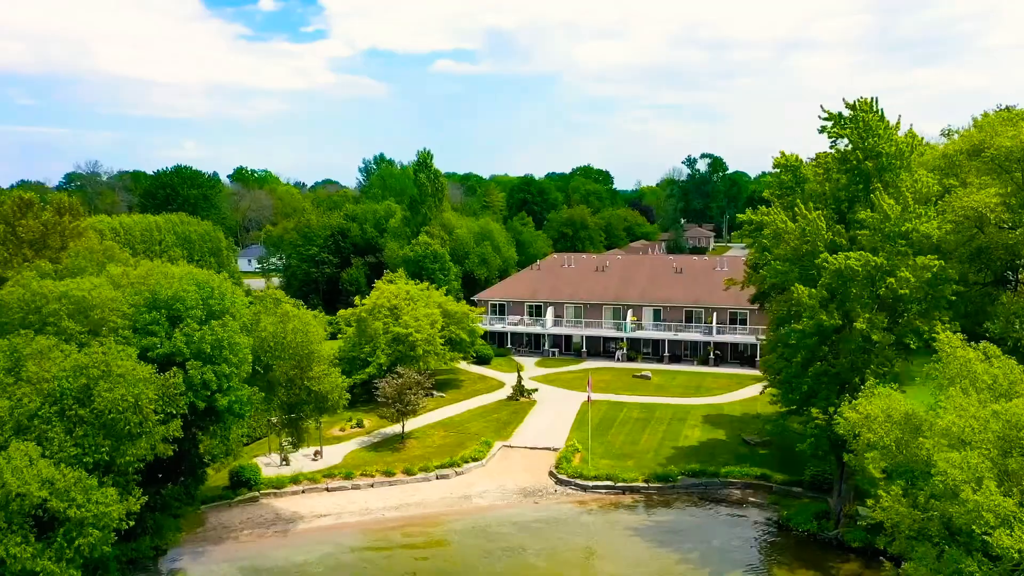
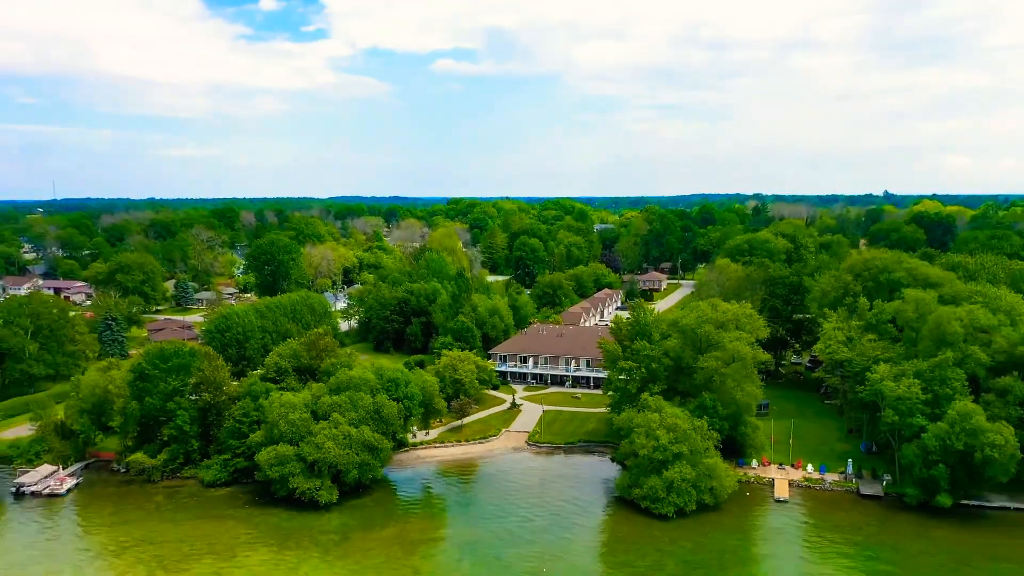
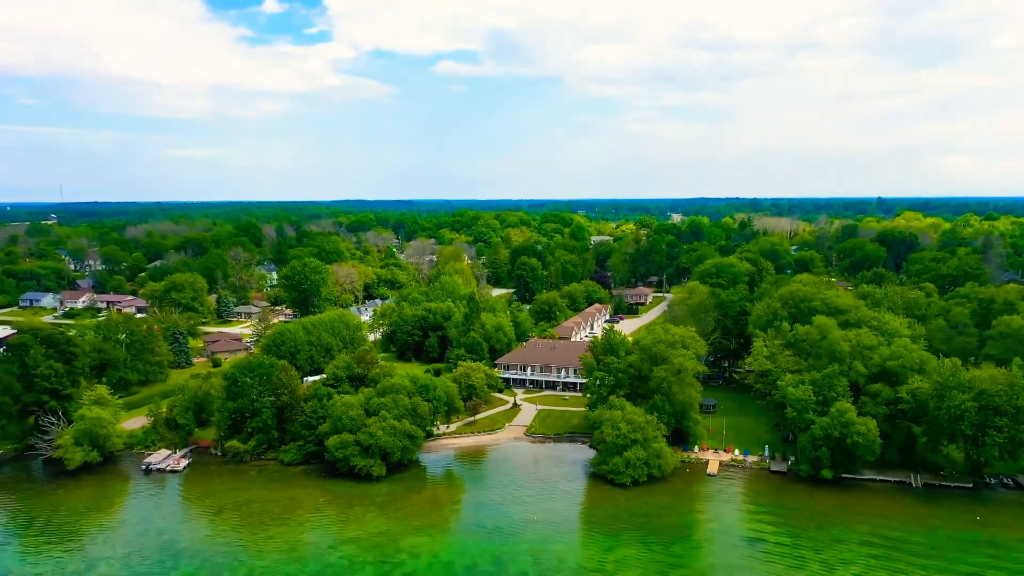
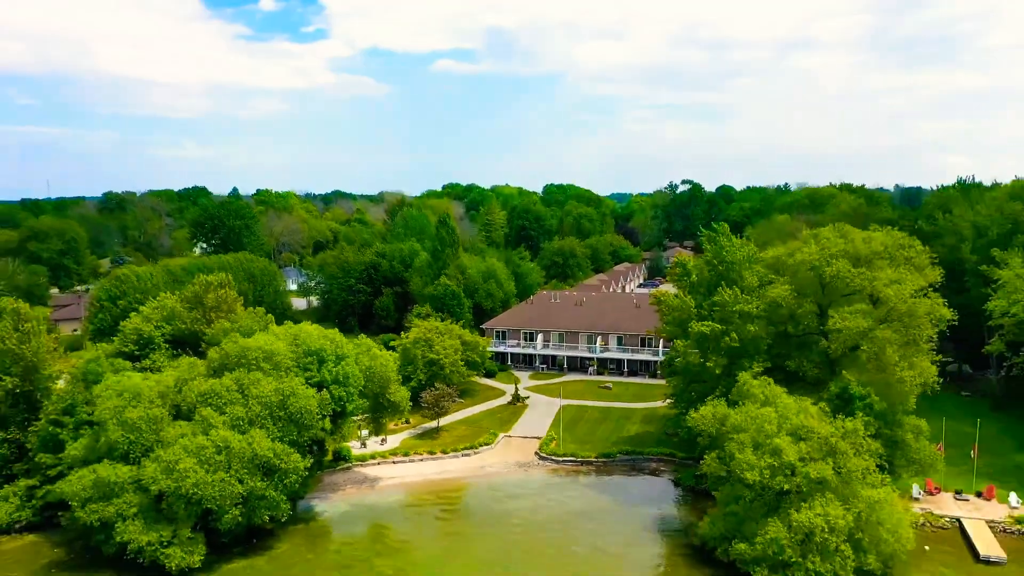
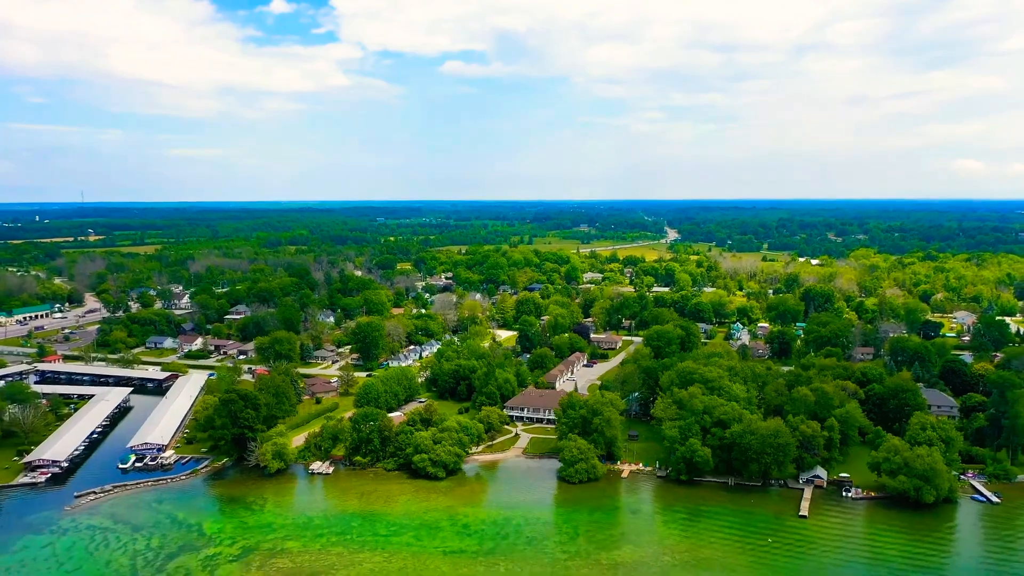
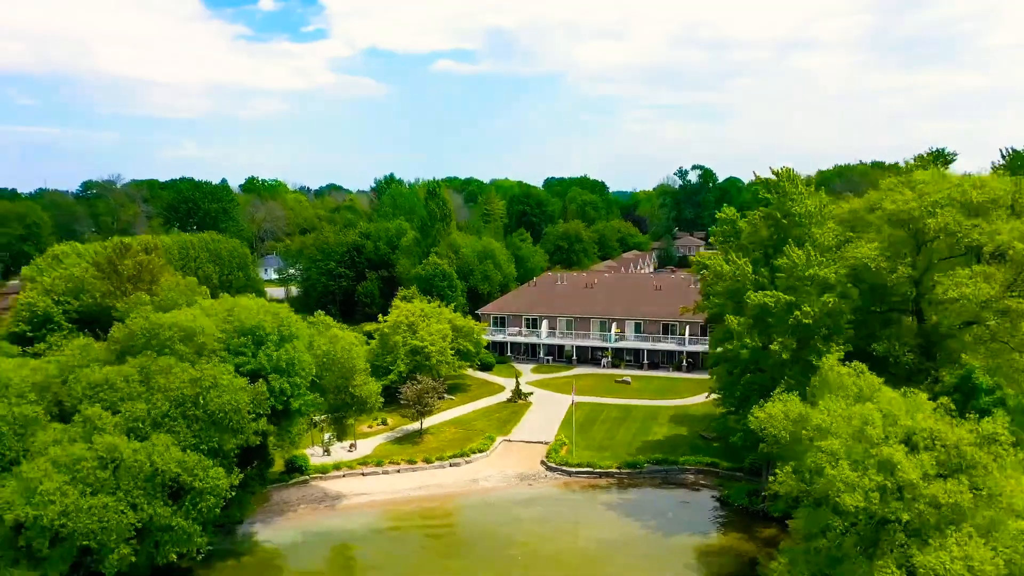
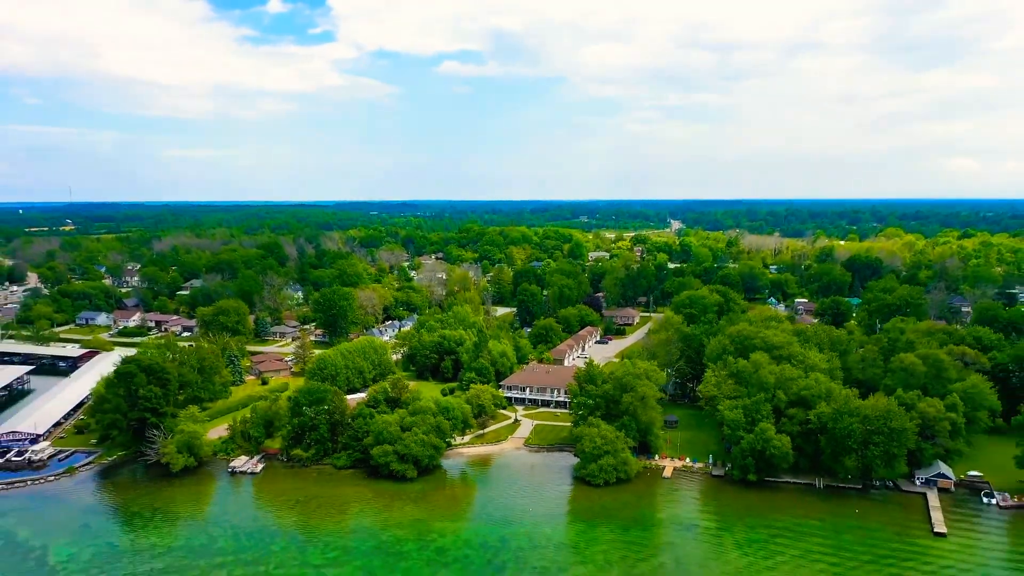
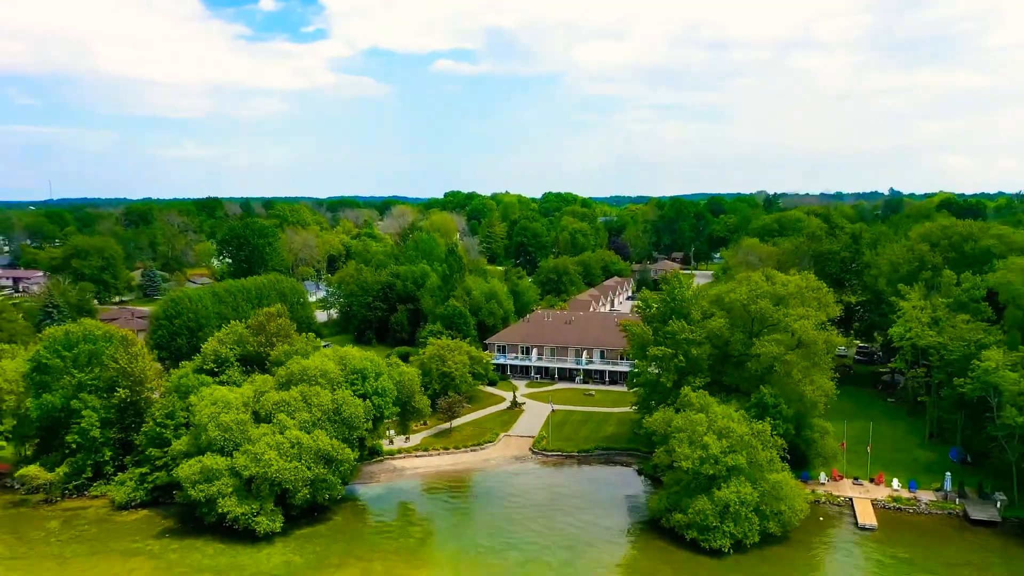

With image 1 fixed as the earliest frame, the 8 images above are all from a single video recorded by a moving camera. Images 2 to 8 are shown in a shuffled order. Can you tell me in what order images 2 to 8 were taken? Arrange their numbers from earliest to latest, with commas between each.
6, 4, 8, 2, 3, 7, 5
